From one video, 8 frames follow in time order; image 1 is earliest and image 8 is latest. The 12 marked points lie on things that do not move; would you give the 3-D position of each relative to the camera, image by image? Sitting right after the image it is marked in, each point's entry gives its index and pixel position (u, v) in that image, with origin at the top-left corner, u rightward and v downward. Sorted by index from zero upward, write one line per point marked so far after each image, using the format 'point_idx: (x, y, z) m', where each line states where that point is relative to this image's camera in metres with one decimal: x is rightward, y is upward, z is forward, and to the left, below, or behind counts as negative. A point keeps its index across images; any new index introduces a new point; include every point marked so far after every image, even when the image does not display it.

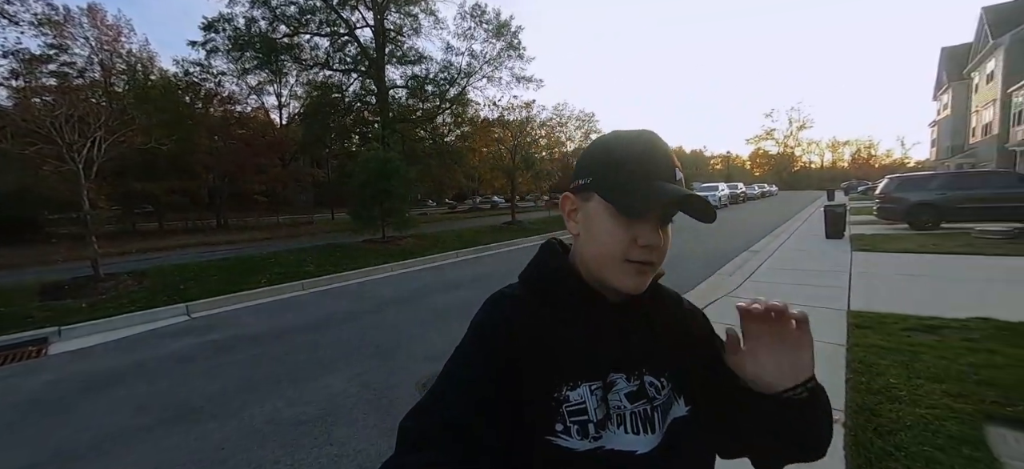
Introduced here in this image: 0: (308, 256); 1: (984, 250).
0: (-5.3, -0.6, +10.6) m
1: (+10.2, -0.3, +8.8) m
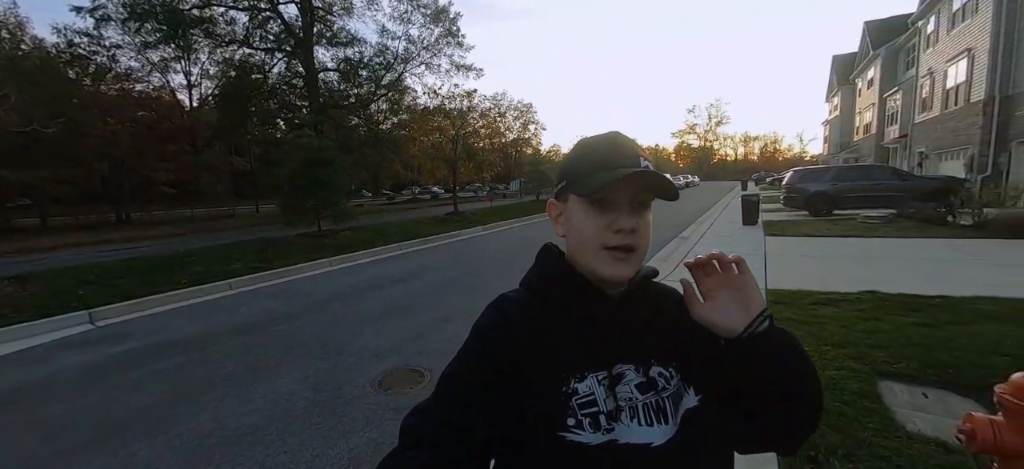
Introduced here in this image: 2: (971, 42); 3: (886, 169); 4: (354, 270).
0: (-6.6, -0.4, +9.8) m
1: (+8.9, +0.1, +10.2) m
2: (+15.4, +6.5, +13.7) m
3: (+11.8, +2.0, +13.0) m
4: (-3.4, -0.8, +8.7) m
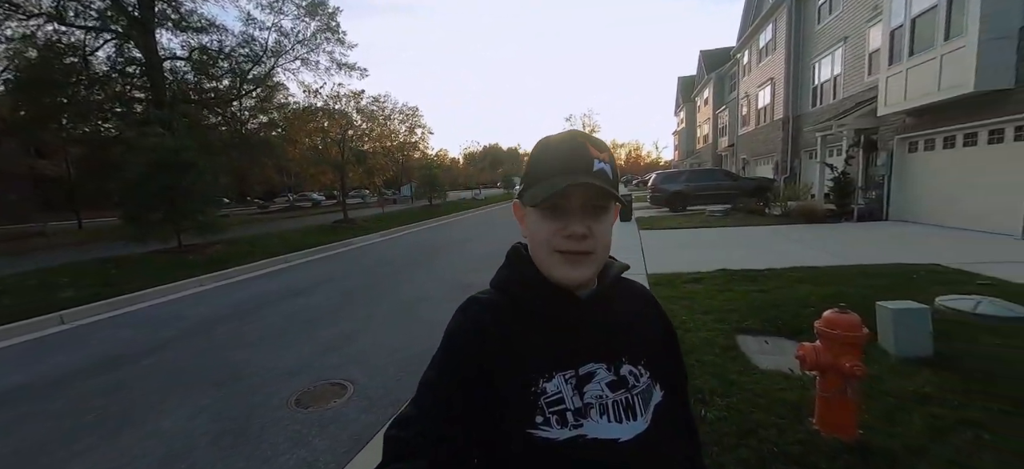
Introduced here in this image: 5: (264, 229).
0: (-8.7, -0.8, +7.9) m
1: (+6.1, +0.3, +12.4) m
2: (+11.2, +7.0, +17.5) m
3: (+8.1, +2.4, +15.9) m
4: (-5.3, -1.0, +7.7) m
5: (-8.9, +0.2, +14.8) m
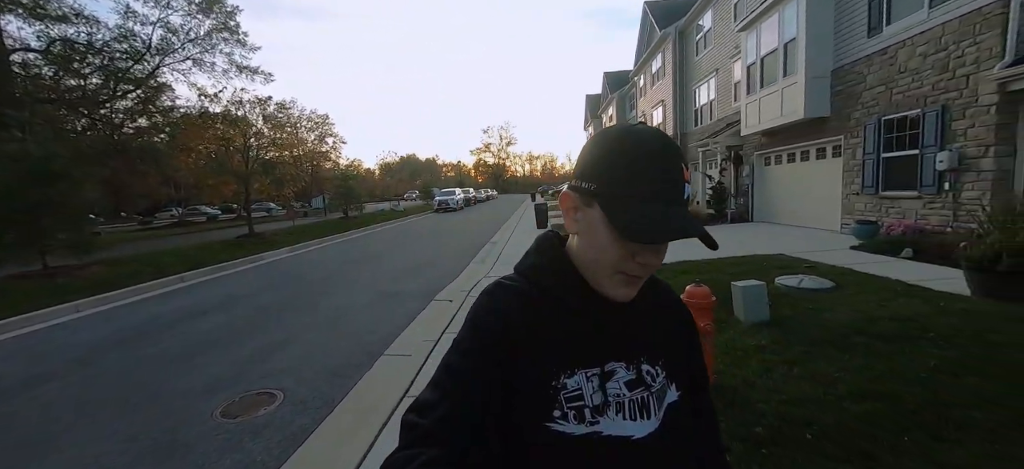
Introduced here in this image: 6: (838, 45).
0: (-10.0, -1.2, +6.4) m
1: (+3.6, +0.2, +13.8) m
2: (+7.4, +6.8, +19.9) m
3: (+4.8, +2.2, +17.6) m
4: (-6.6, -1.3, +6.9) m
5: (-11.6, -0.4, +13.2) m
6: (+6.9, +4.0, +8.6) m
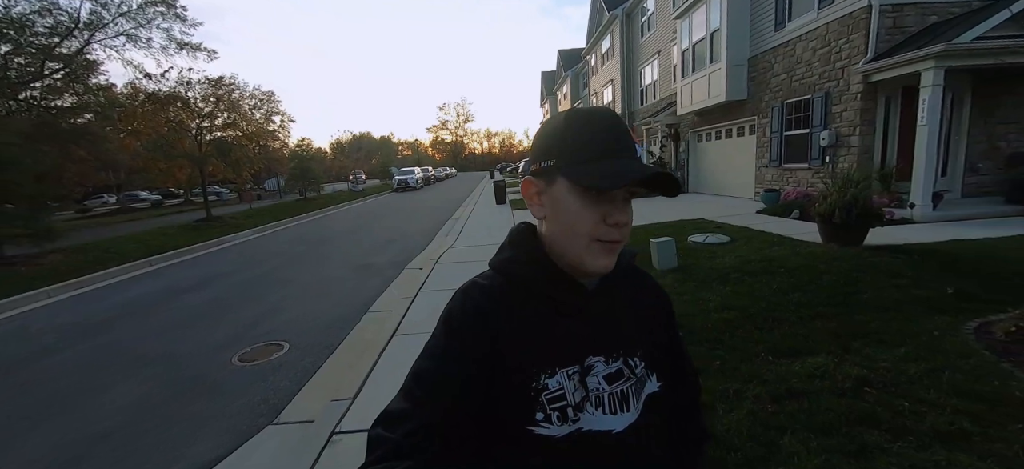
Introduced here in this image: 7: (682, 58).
0: (-10.6, -1.1, +6.4) m
1: (+2.2, +1.2, +14.9) m
2: (+5.2, +8.2, +21.0) m
3: (+3.0, +3.4, +18.7) m
4: (-7.3, -1.0, +7.2) m
5: (-12.9, 0.0, +12.9) m
6: (+5.8, +4.8, +9.9) m
7: (+5.2, +5.4, +12.5) m
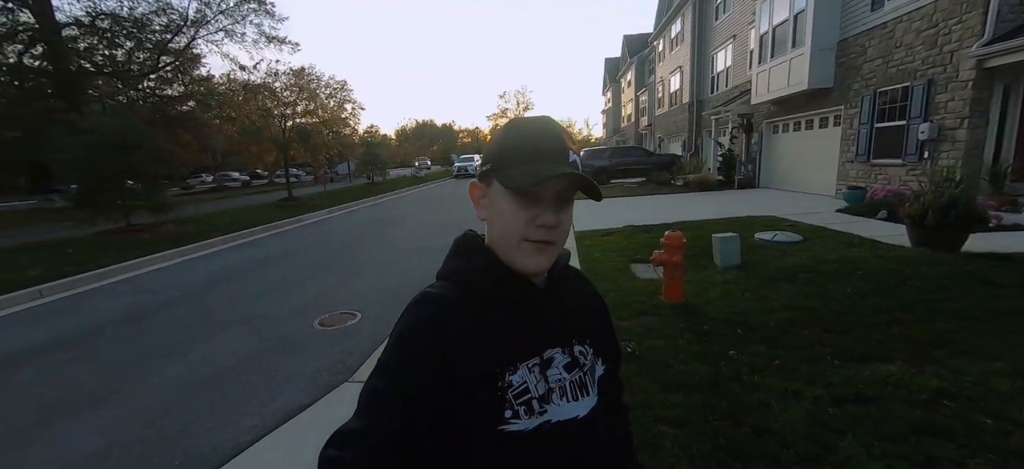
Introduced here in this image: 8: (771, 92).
0: (-9.6, -0.4, +7.9) m
1: (+4.3, +1.5, +14.6) m
2: (+8.3, +8.5, +20.0) m
3: (+5.6, +3.8, +18.2) m
4: (-6.2, -0.5, +8.2) m
5: (-11.0, +0.9, +14.6) m
6: (+7.3, +4.8, +9.0) m
7: (+7.1, +5.5, +11.6) m
8: (+7.0, +3.8, +10.9) m
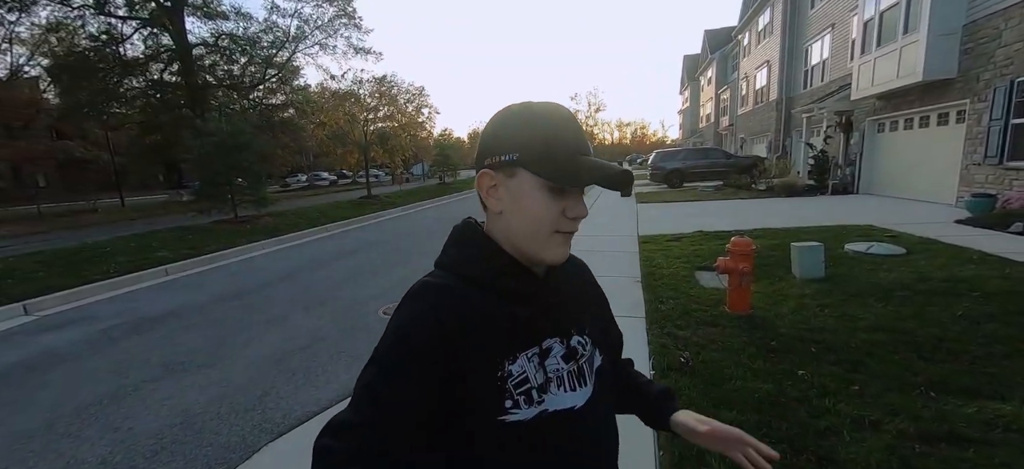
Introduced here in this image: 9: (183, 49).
0: (-8.4, -0.2, +9.4) m
1: (+6.5, +1.2, +13.7) m
2: (+11.6, +8.1, +18.4) m
3: (+8.5, +3.5, +17.1) m
4: (-4.9, -0.3, +9.2) m
5: (-8.5, +1.2, +16.3) m
6: (+8.7, +4.5, +7.7) m
7: (+8.9, +5.2, +10.4) m
8: (+8.7, +3.5, +9.7) m
9: (-12.7, +7.2, +15.8) m
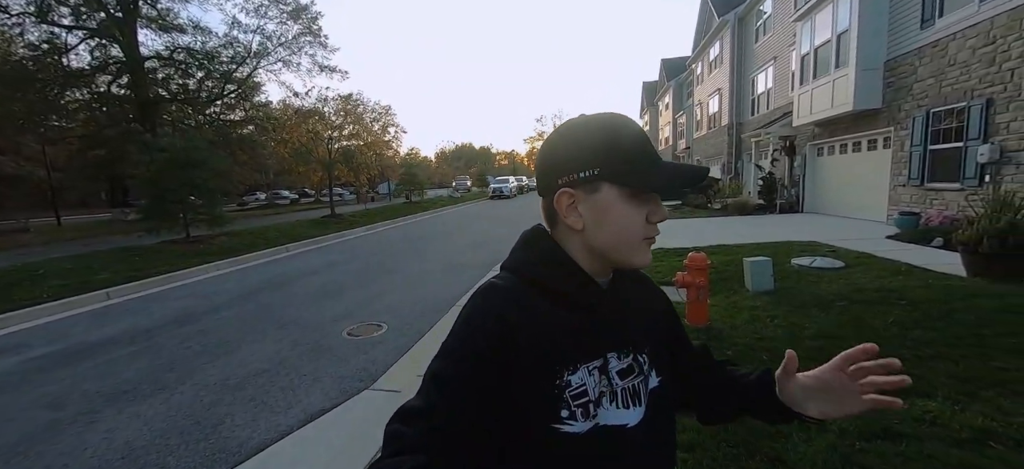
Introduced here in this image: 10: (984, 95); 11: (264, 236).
0: (-9.1, -0.6, +8.8) m
1: (+5.4, +0.6, +14.3) m
2: (+10.0, +7.3, +19.7) m
3: (+7.1, +2.7, +17.9) m
4: (-5.6, -0.8, +8.8) m
5: (-9.8, +0.4, +15.6) m
6: (+8.1, +4.2, +8.6) m
7: (+8.0, +4.8, +11.3) m
8: (+7.8, +3.1, +10.5) m
9: (-14.0, +6.4, +15.1) m
10: (+7.7, +2.3, +6.6) m
11: (-7.7, -0.1, +12.6) m
